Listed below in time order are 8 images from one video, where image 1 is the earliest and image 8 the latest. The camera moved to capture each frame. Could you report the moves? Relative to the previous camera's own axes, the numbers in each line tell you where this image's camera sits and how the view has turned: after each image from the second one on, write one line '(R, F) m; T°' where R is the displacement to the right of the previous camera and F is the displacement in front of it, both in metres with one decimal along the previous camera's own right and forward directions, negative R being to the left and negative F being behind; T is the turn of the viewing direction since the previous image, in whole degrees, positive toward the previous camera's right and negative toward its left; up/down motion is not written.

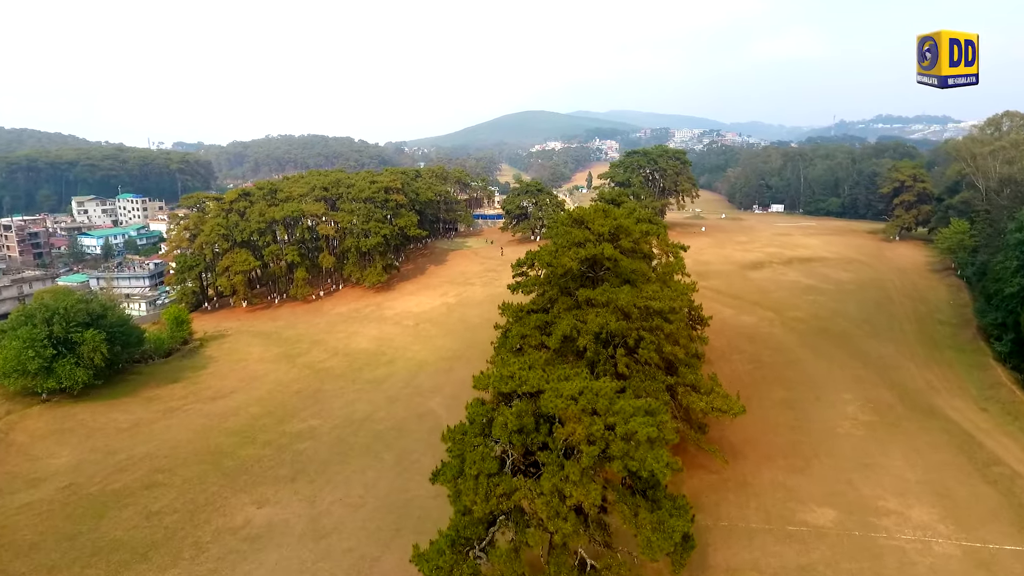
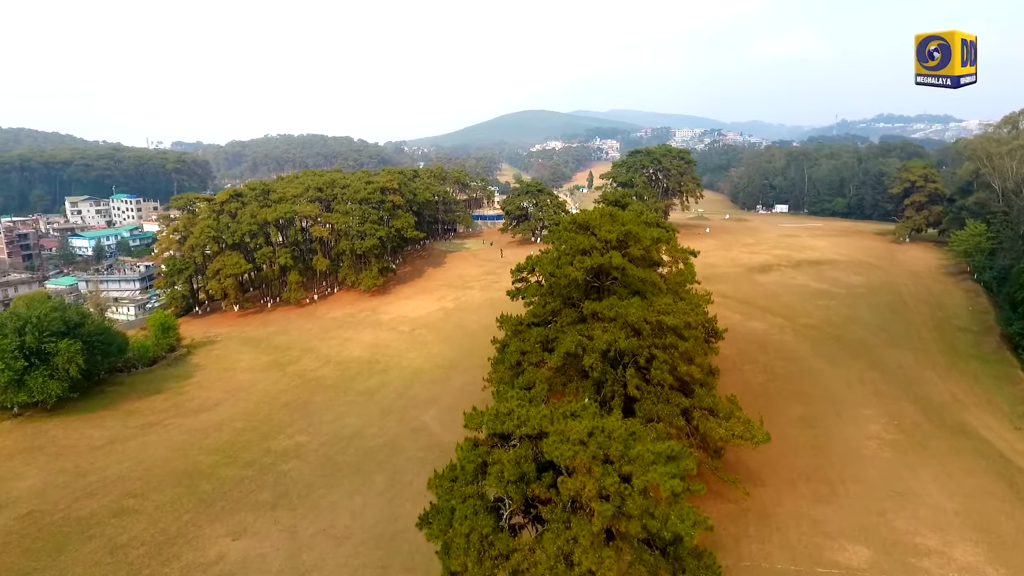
(0.0, +1.2) m; 0°
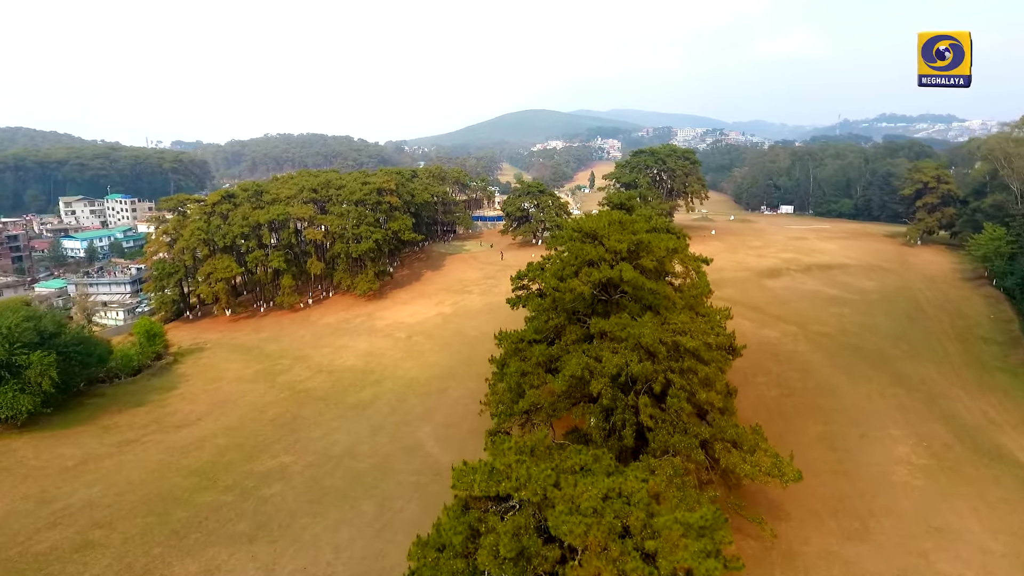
(0.0, +1.2) m; 0°
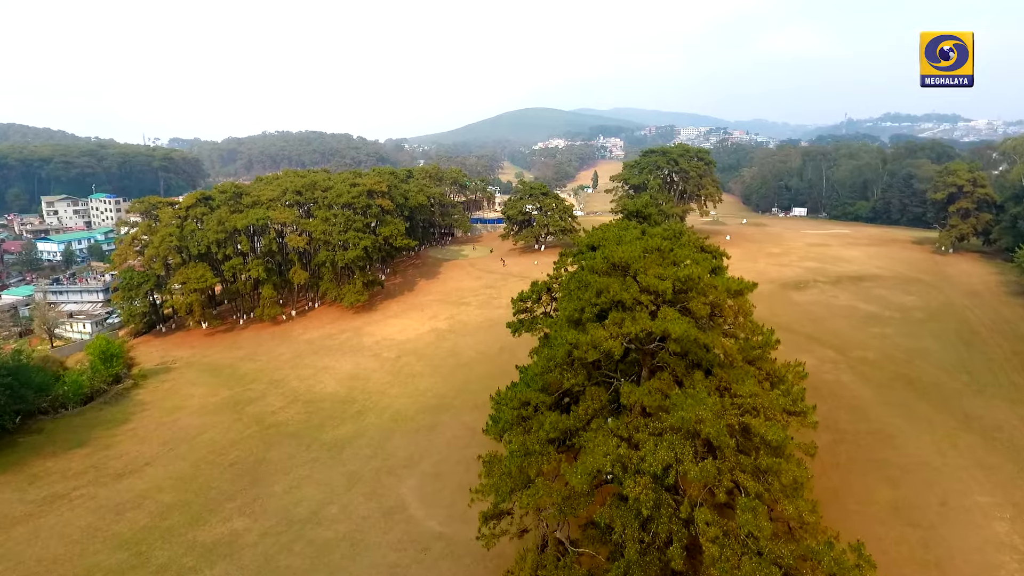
(0.0, +3.1) m; 0°
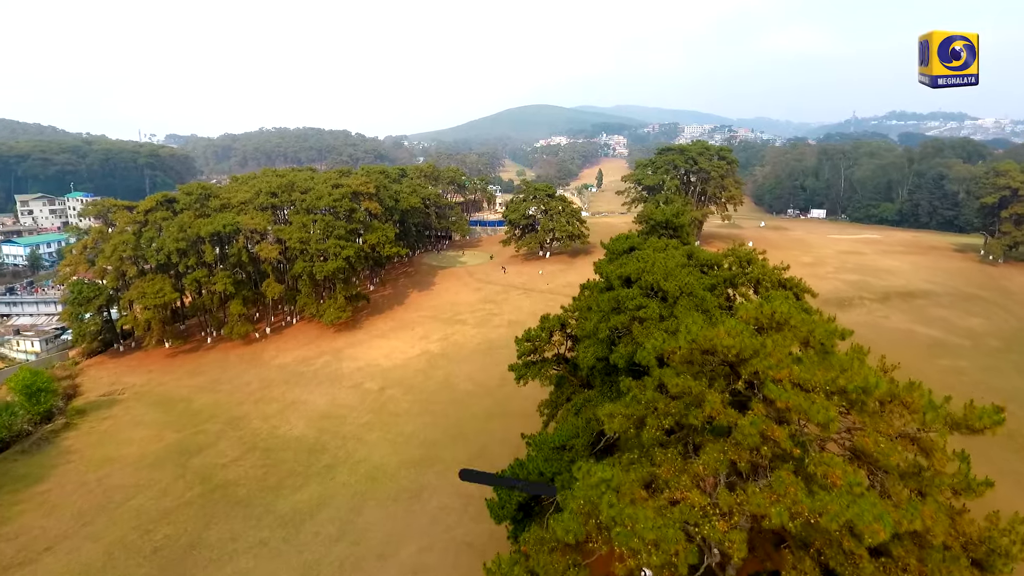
(-0.1, +4.1) m; 0°
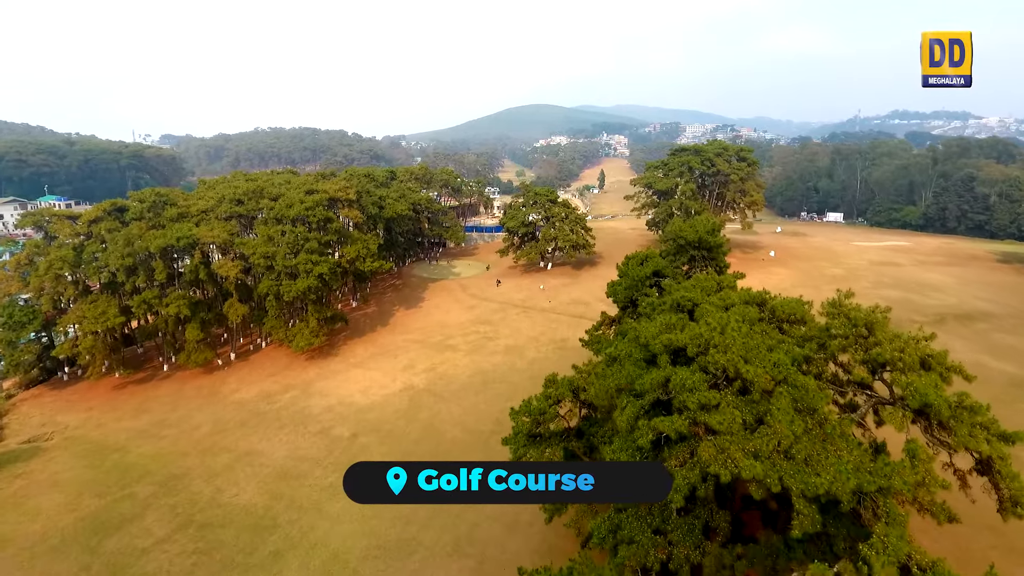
(+0.1, +3.8) m; 0°
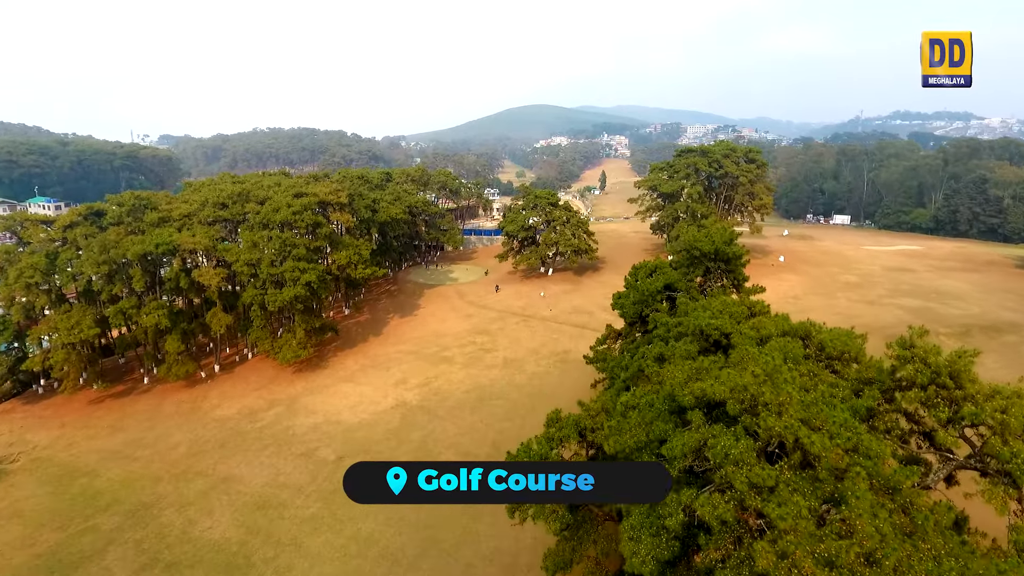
(+0.1, +1.4) m; 0°
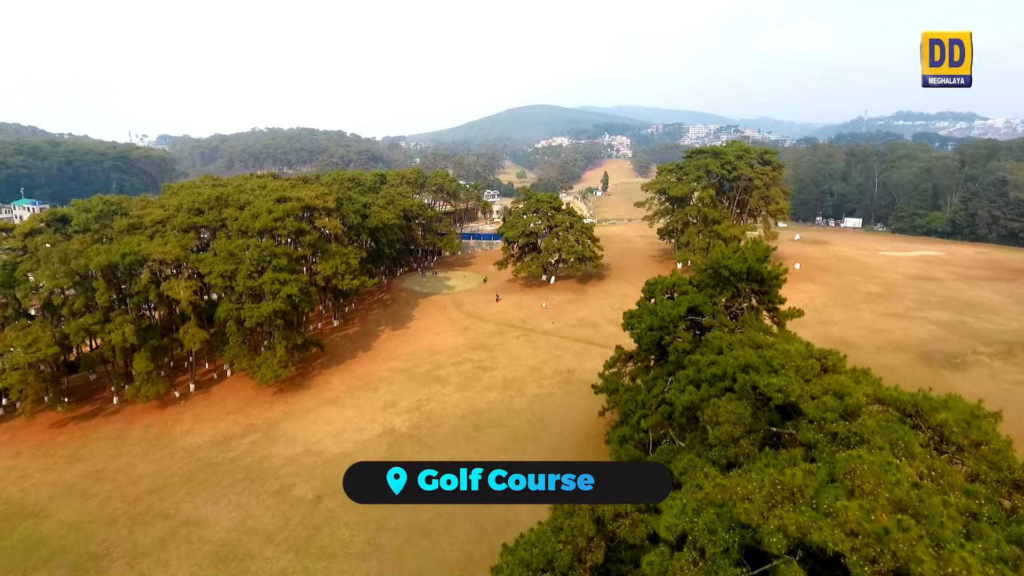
(0.0, +2.0) m; 0°
